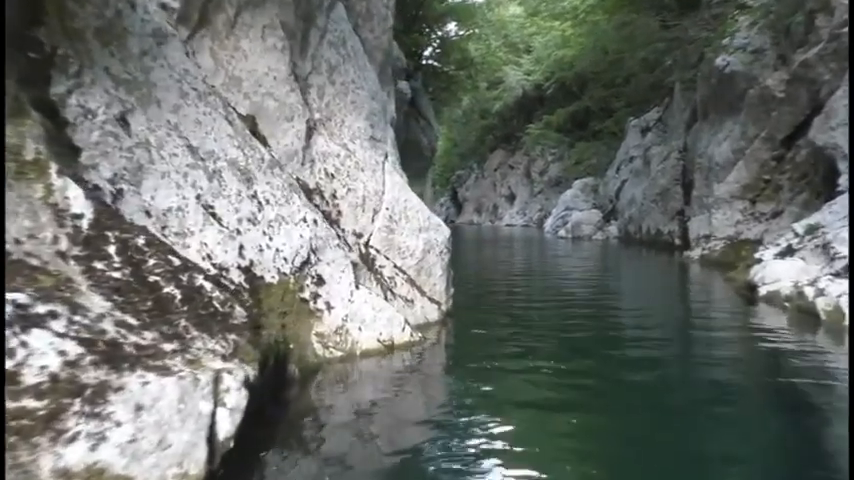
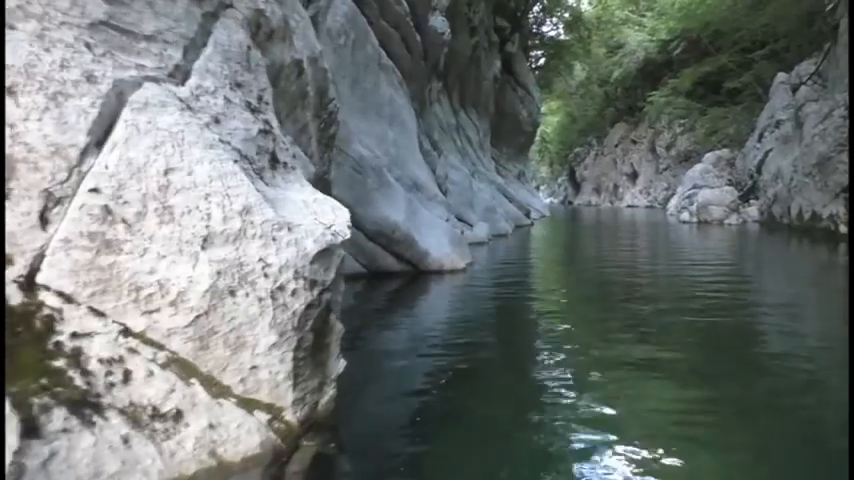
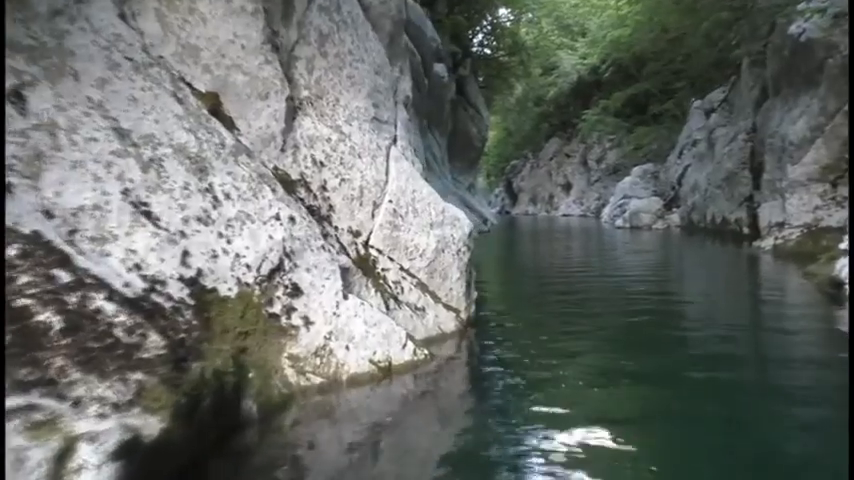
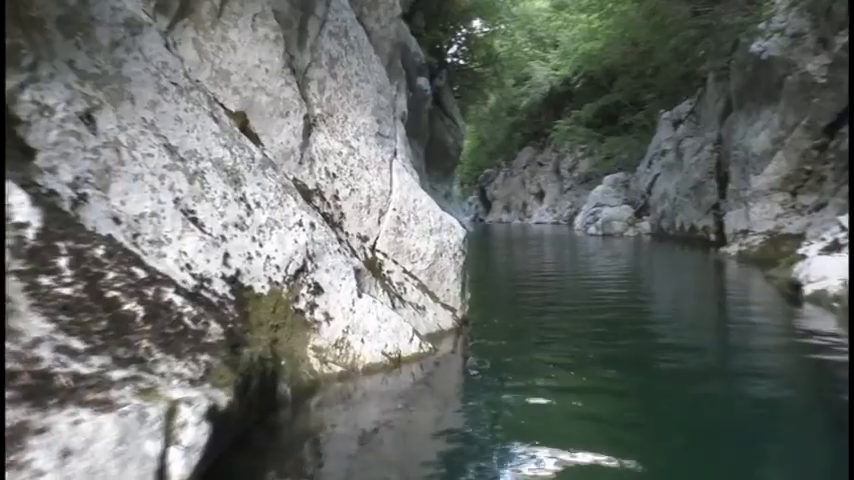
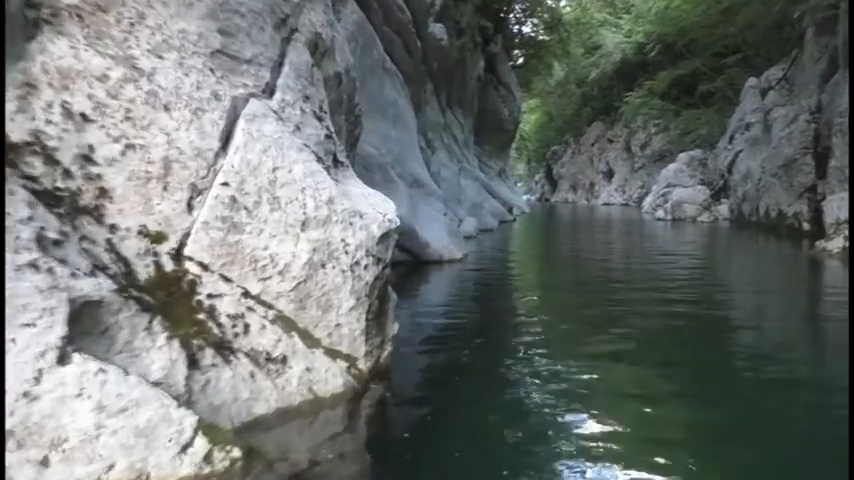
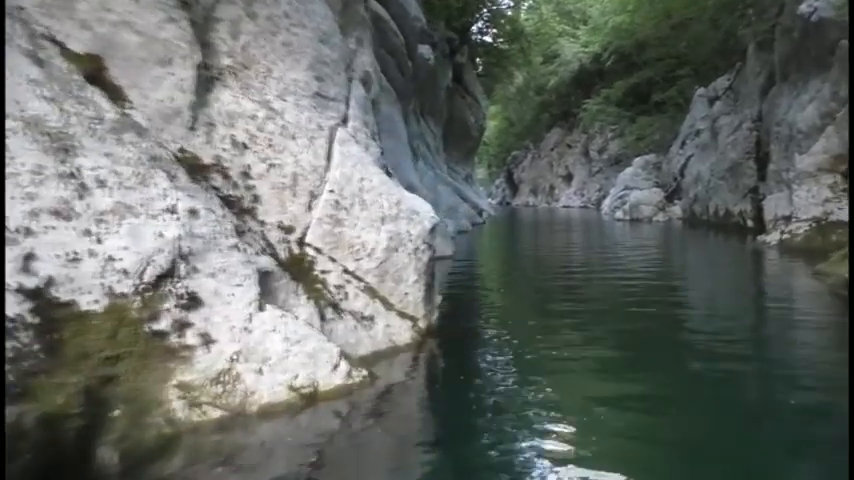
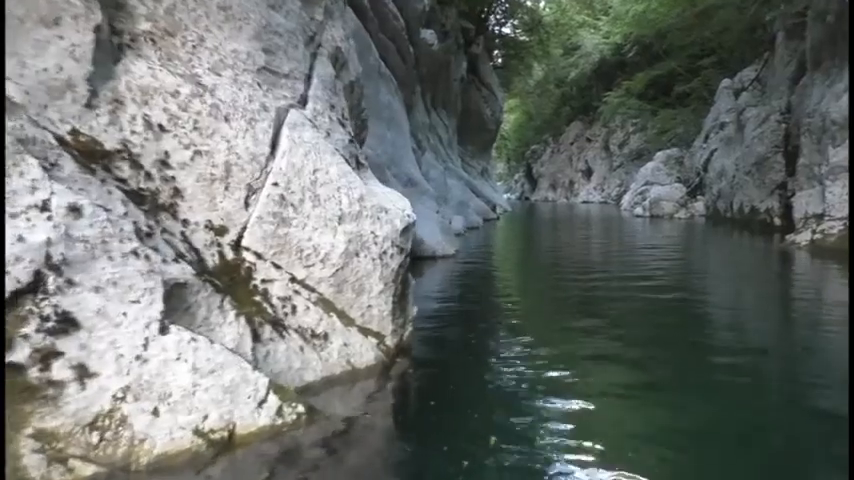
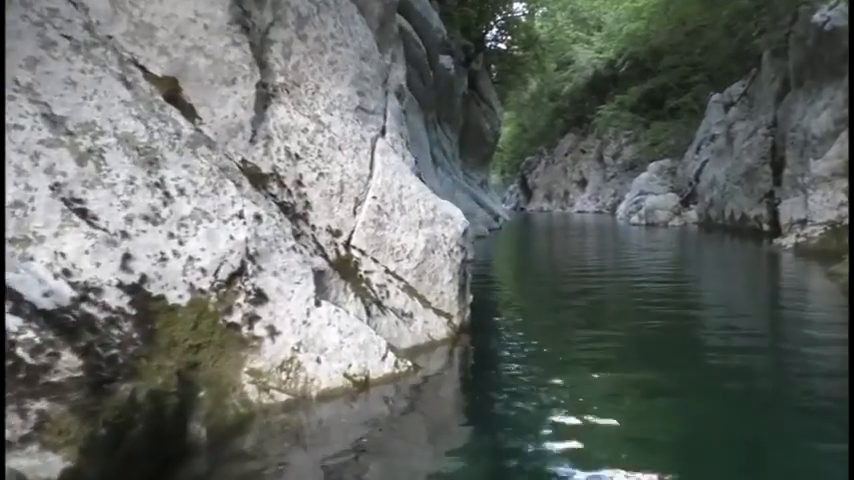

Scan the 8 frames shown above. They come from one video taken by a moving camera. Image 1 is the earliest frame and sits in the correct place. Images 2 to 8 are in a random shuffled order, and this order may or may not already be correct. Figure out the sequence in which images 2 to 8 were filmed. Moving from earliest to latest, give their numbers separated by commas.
4, 3, 8, 6, 7, 5, 2
